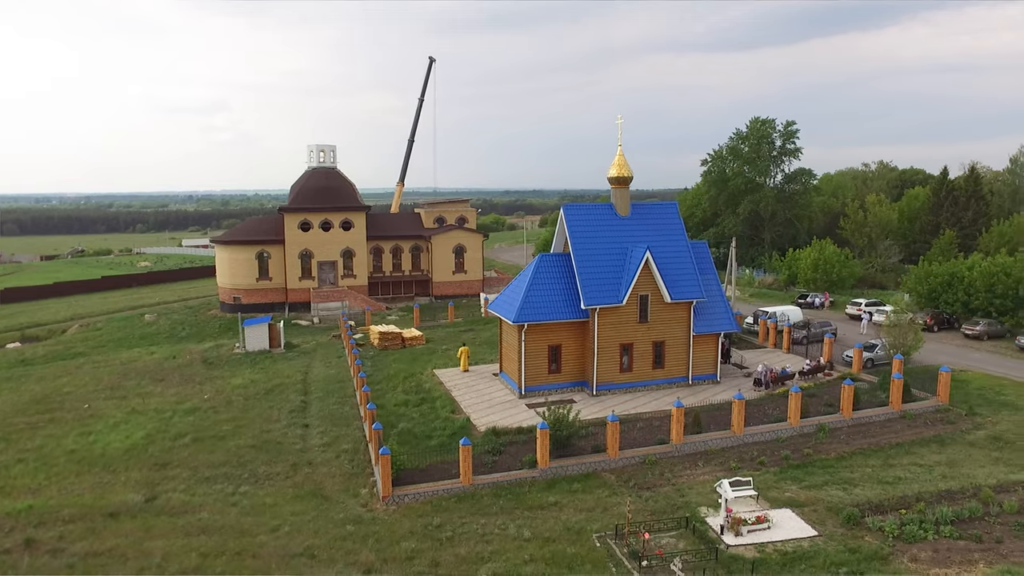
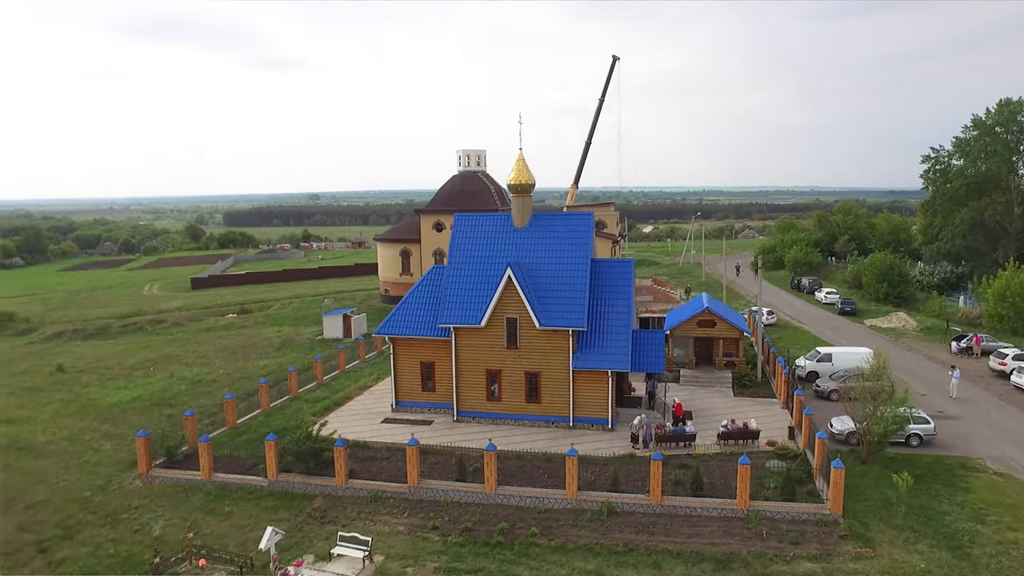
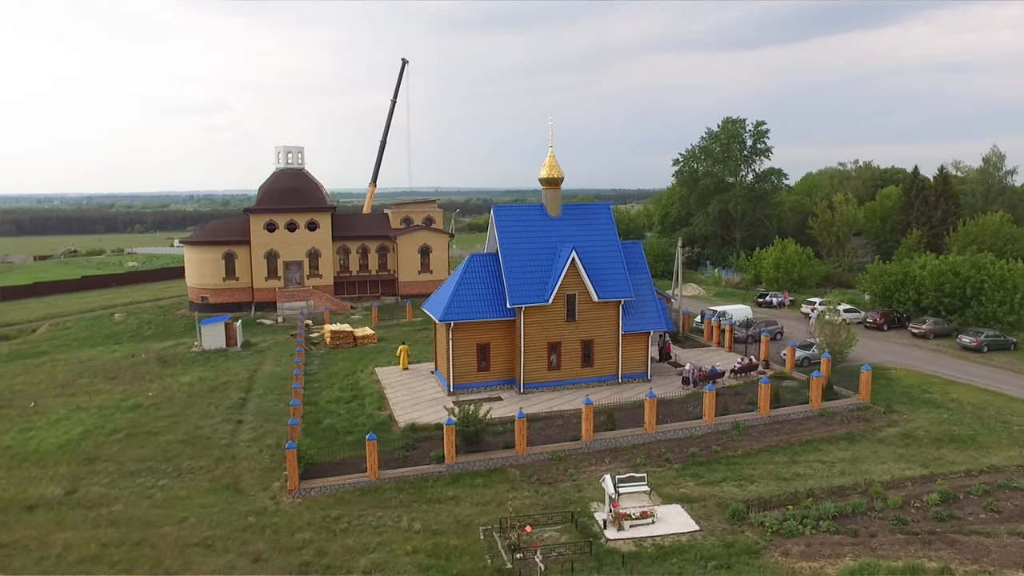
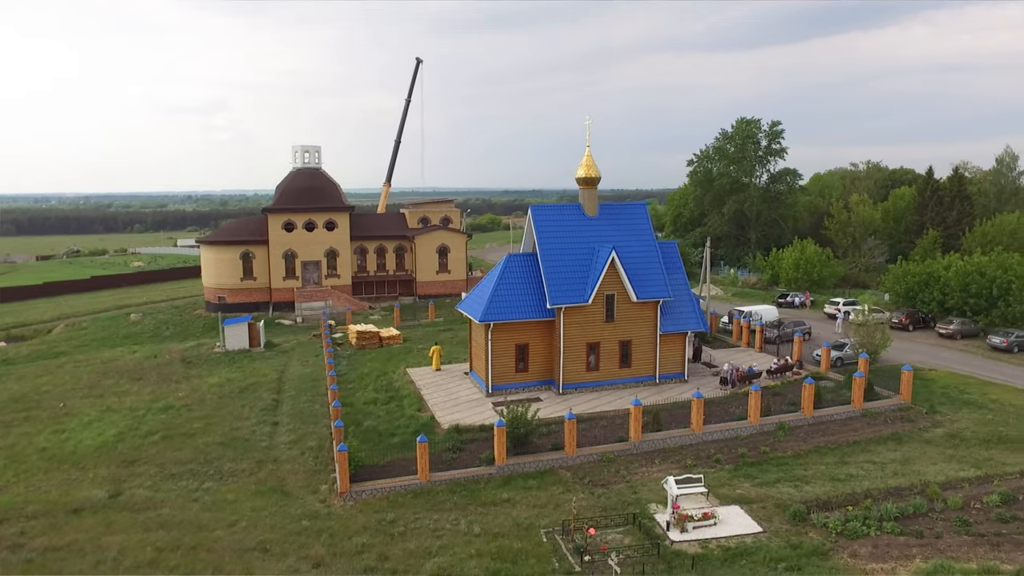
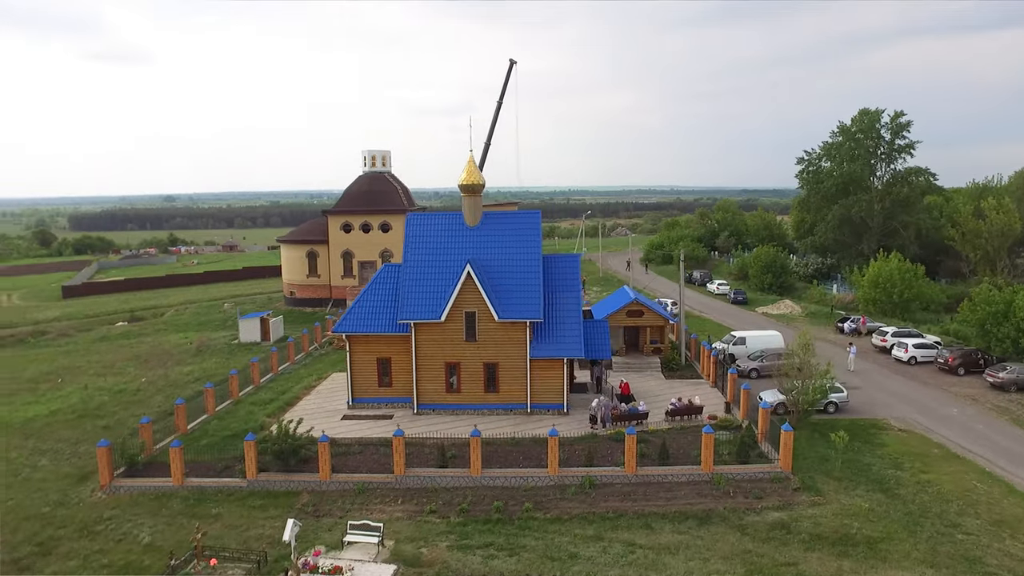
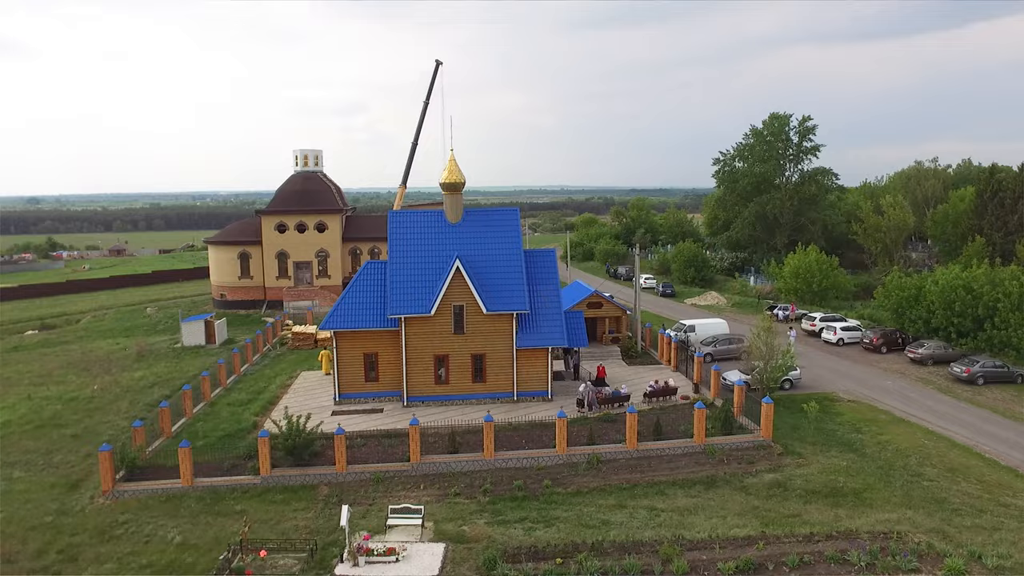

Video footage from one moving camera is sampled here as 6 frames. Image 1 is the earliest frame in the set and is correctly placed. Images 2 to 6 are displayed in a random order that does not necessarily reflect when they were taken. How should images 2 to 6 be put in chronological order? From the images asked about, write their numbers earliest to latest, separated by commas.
4, 3, 6, 5, 2
